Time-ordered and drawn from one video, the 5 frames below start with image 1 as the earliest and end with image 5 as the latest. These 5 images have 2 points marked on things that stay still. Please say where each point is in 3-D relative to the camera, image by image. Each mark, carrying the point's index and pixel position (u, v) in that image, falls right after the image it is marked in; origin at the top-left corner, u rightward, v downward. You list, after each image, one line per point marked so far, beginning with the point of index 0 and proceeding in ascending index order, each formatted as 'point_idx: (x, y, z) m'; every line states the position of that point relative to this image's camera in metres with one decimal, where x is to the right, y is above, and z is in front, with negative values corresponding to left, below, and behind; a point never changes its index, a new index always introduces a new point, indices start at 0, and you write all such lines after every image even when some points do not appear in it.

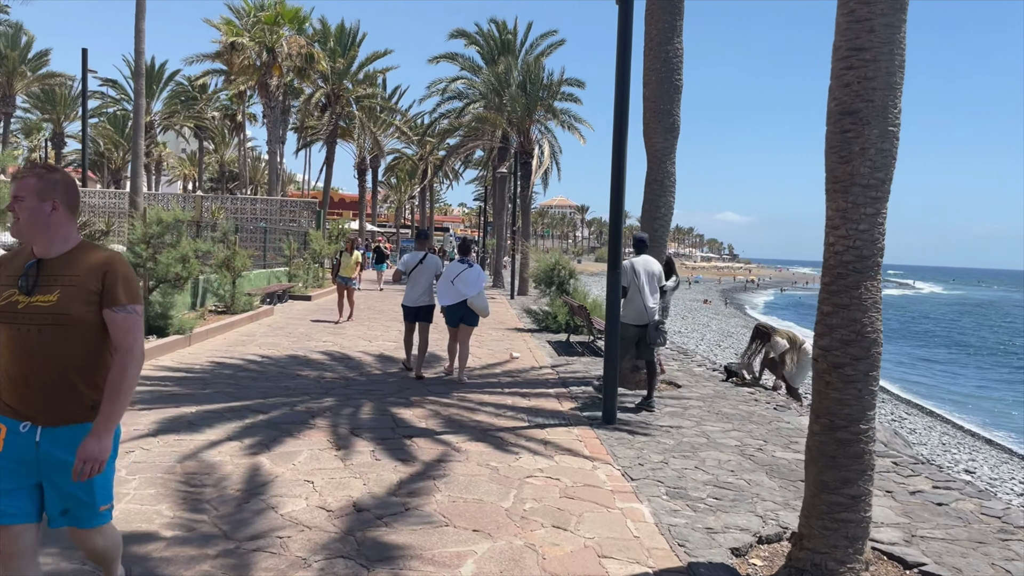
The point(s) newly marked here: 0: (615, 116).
0: (+0.9, +1.5, +6.9) m
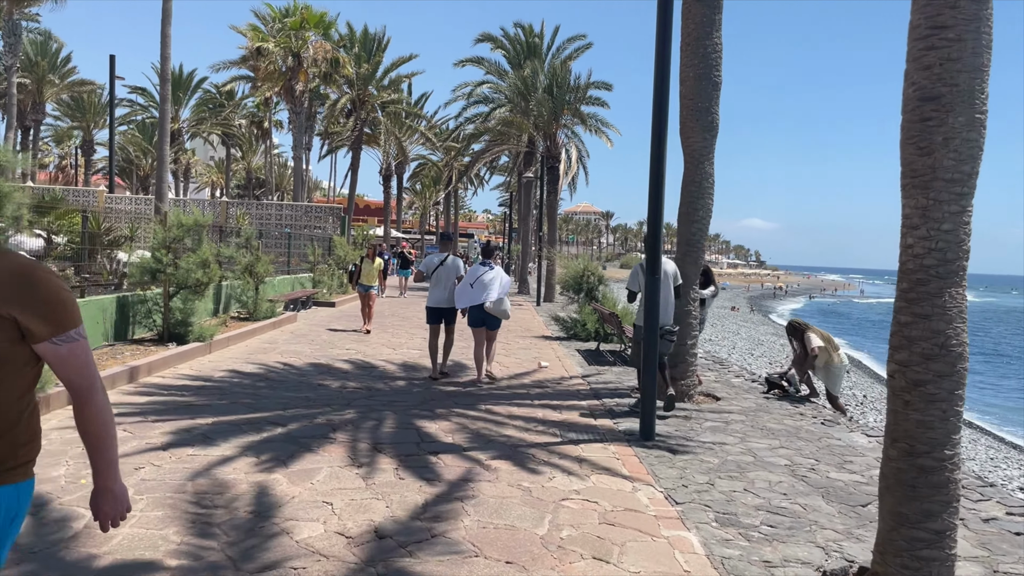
0: (+1.2, +1.5, +6.5) m
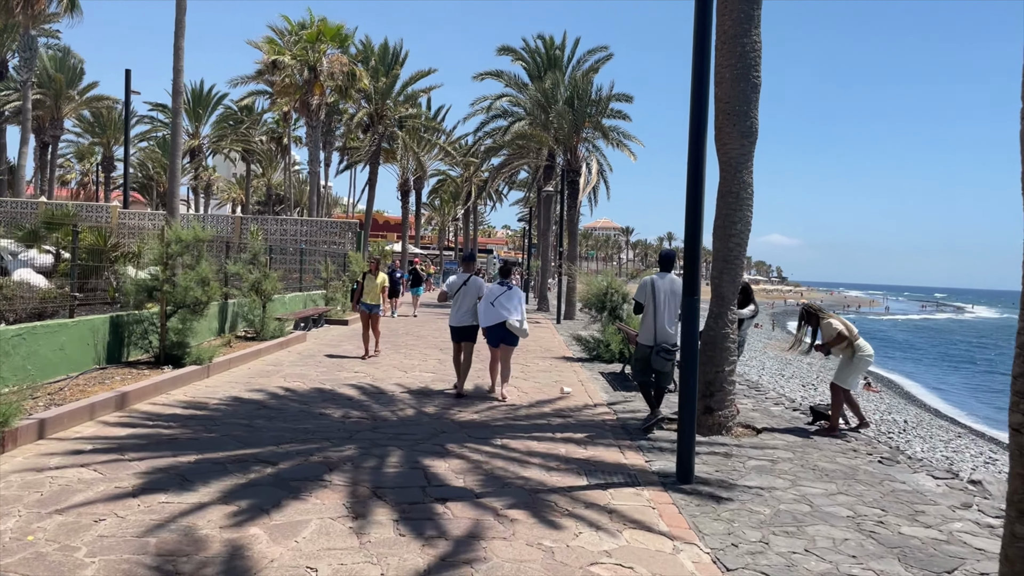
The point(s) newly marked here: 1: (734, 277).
0: (+1.3, +1.3, +5.8) m
1: (+2.1, +0.1, +7.5) m
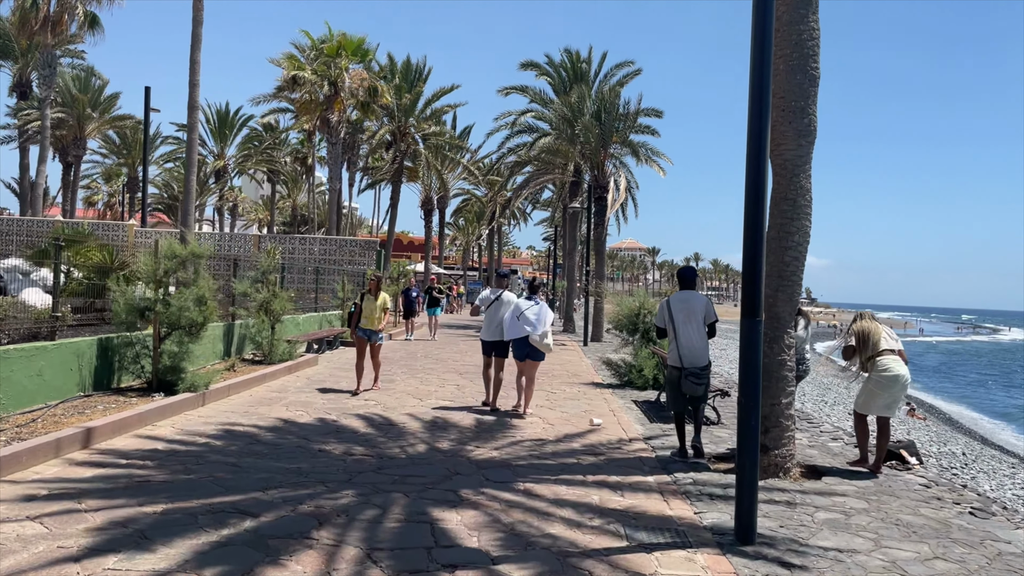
0: (+1.5, +1.2, +4.9) m
1: (+2.3, -0.1, +6.5) m
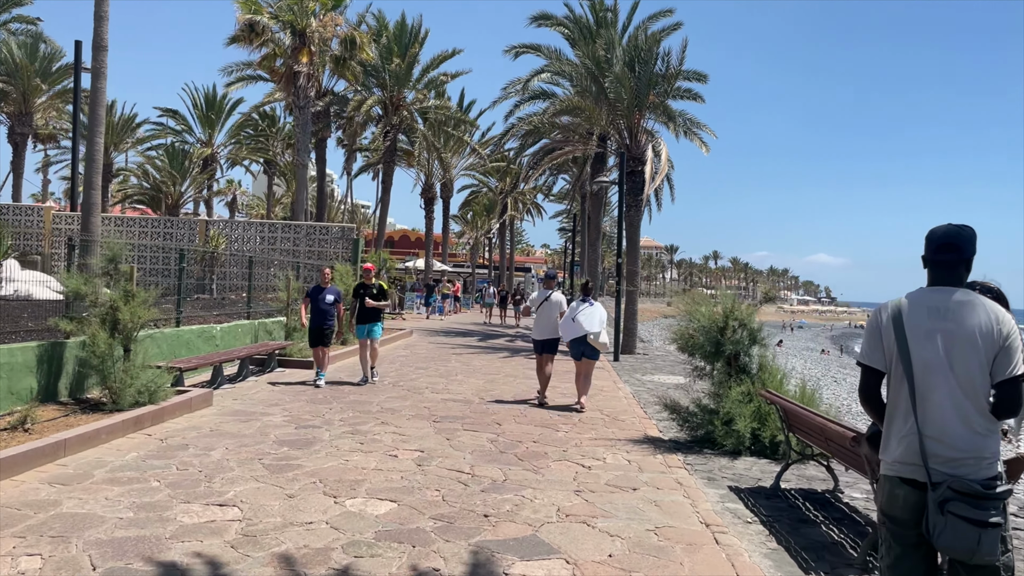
0: (+1.4, +1.2, +0.2) m
1: (+2.3, 0.0, +1.8) m
